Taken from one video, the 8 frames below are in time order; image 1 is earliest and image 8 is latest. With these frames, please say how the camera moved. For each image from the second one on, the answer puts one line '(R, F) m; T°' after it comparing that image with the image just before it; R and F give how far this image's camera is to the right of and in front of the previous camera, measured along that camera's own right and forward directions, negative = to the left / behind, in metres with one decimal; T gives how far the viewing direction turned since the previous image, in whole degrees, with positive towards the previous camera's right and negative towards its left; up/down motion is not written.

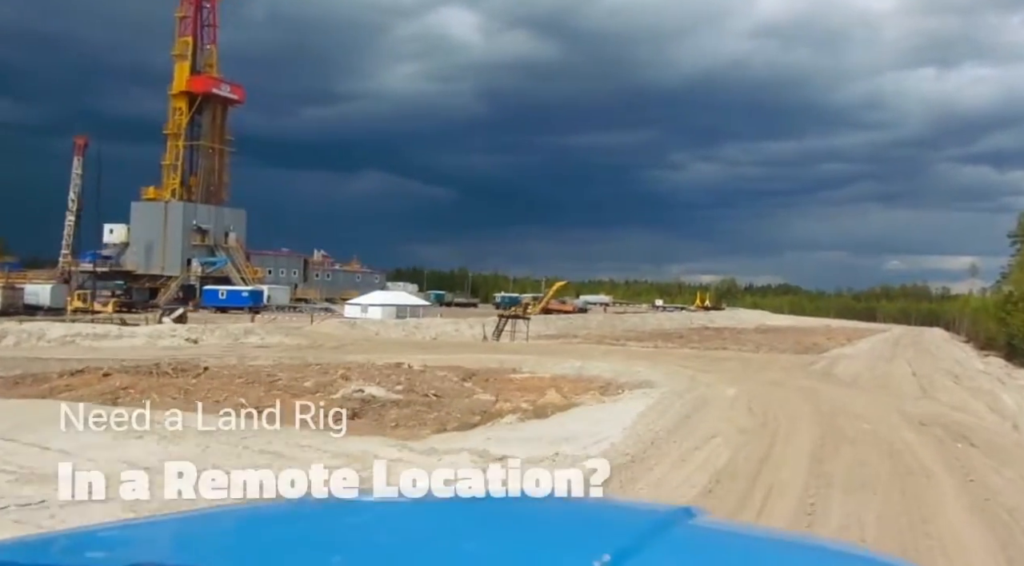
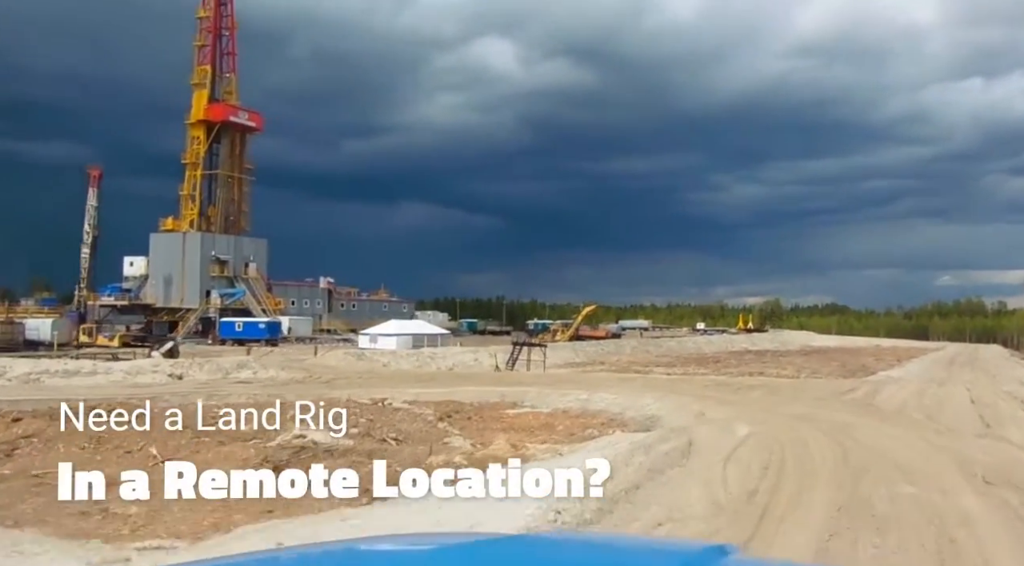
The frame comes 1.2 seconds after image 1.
(+1.8, +4.2) m; -3°
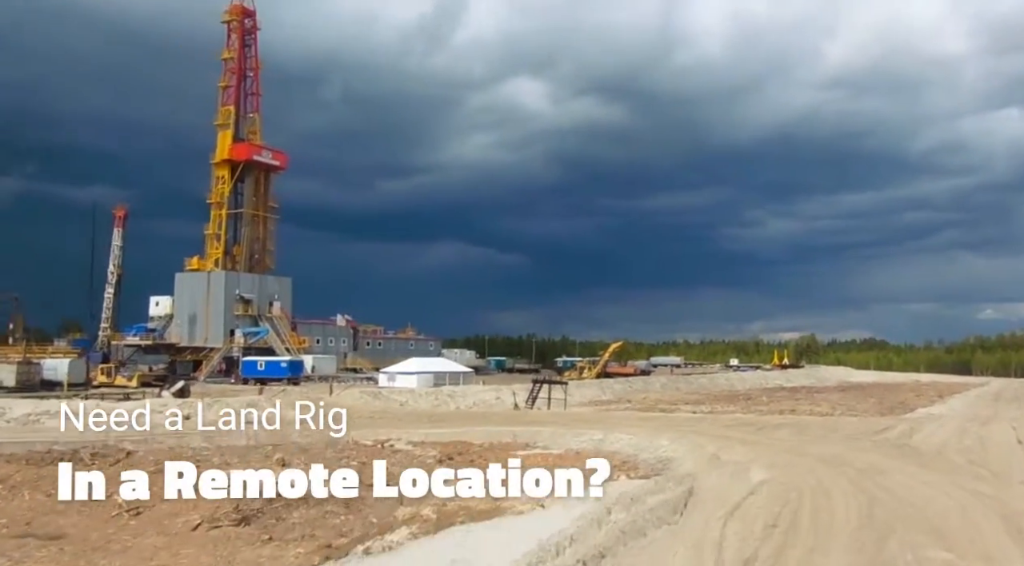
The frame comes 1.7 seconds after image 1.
(+0.8, +1.7) m; -2°
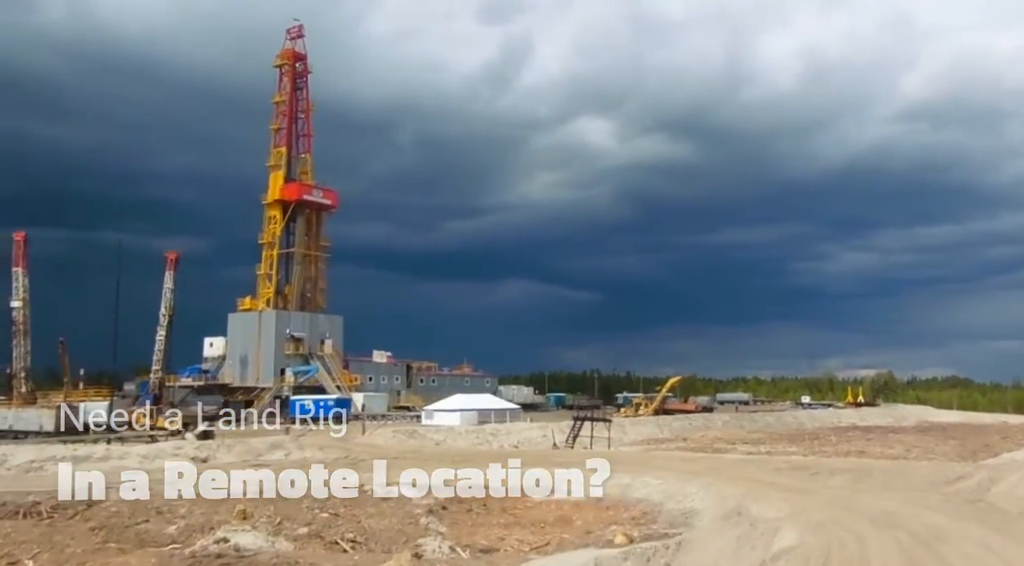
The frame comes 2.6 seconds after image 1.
(+1.7, +3.1) m; -4°
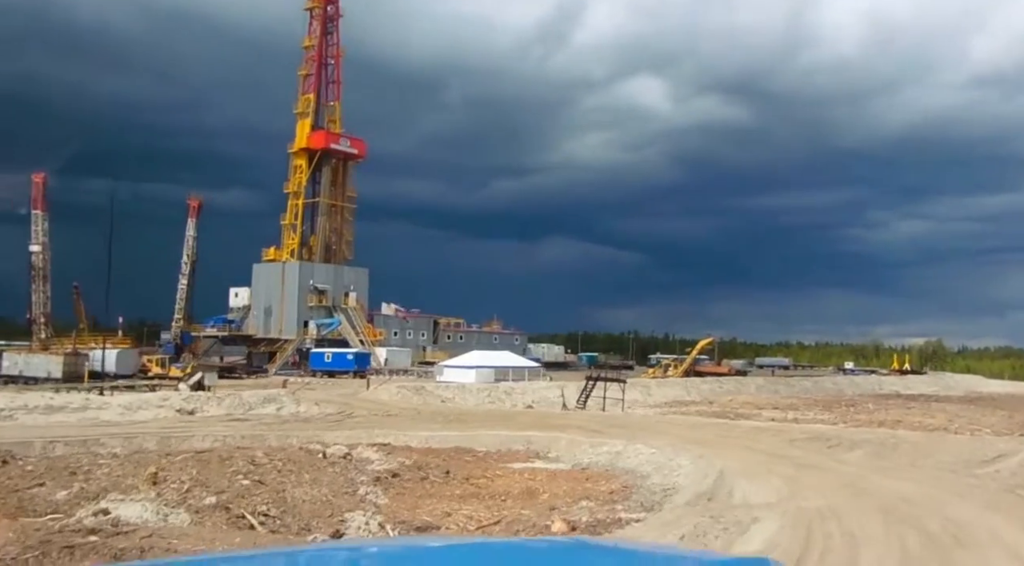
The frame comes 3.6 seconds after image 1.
(+1.7, +3.1) m; -3°
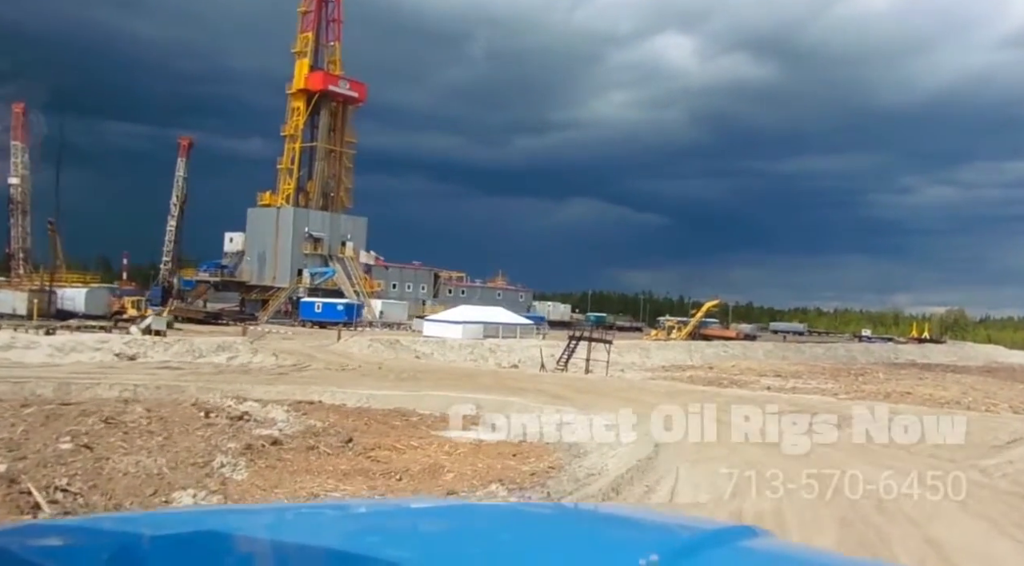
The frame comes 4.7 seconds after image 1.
(+2.0, +3.7) m; -1°
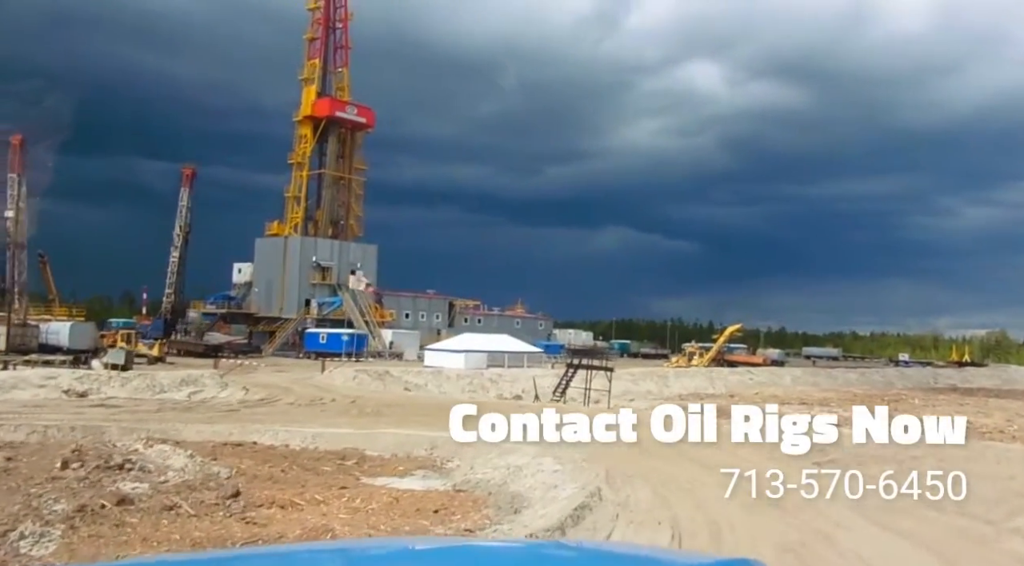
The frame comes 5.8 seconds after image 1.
(+1.8, +3.6) m; -2°
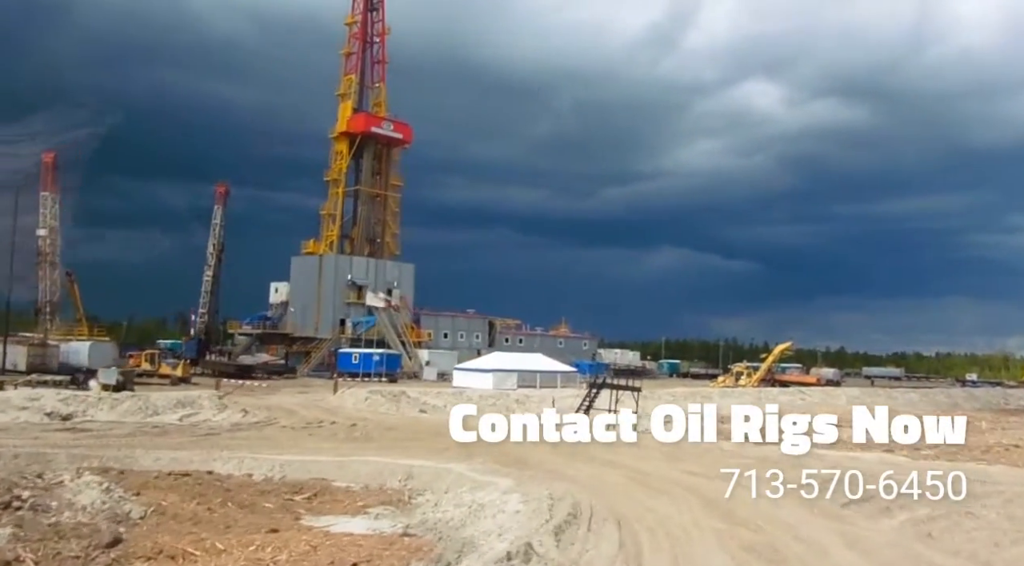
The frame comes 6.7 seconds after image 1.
(+1.5, +2.9) m; -3°
